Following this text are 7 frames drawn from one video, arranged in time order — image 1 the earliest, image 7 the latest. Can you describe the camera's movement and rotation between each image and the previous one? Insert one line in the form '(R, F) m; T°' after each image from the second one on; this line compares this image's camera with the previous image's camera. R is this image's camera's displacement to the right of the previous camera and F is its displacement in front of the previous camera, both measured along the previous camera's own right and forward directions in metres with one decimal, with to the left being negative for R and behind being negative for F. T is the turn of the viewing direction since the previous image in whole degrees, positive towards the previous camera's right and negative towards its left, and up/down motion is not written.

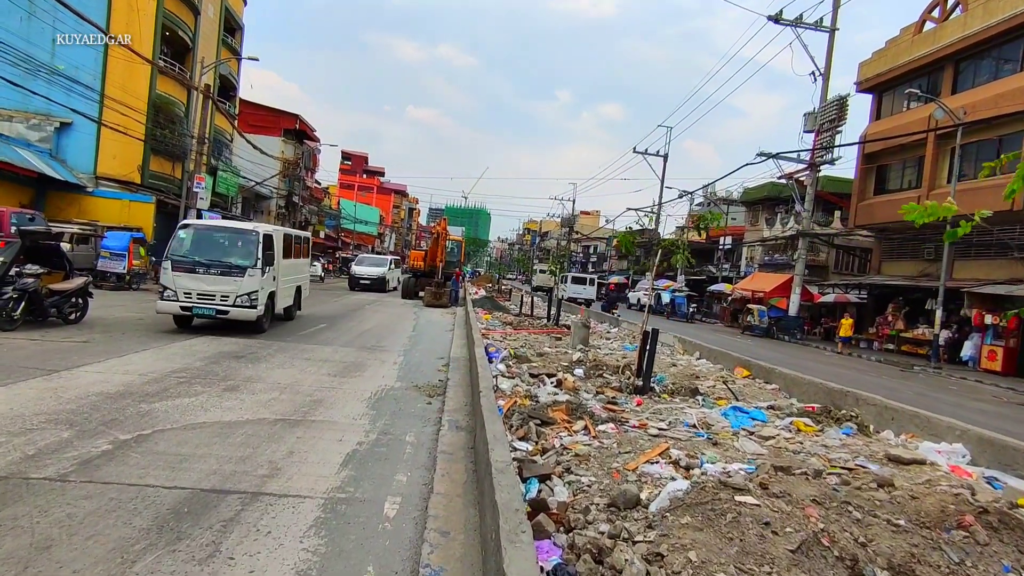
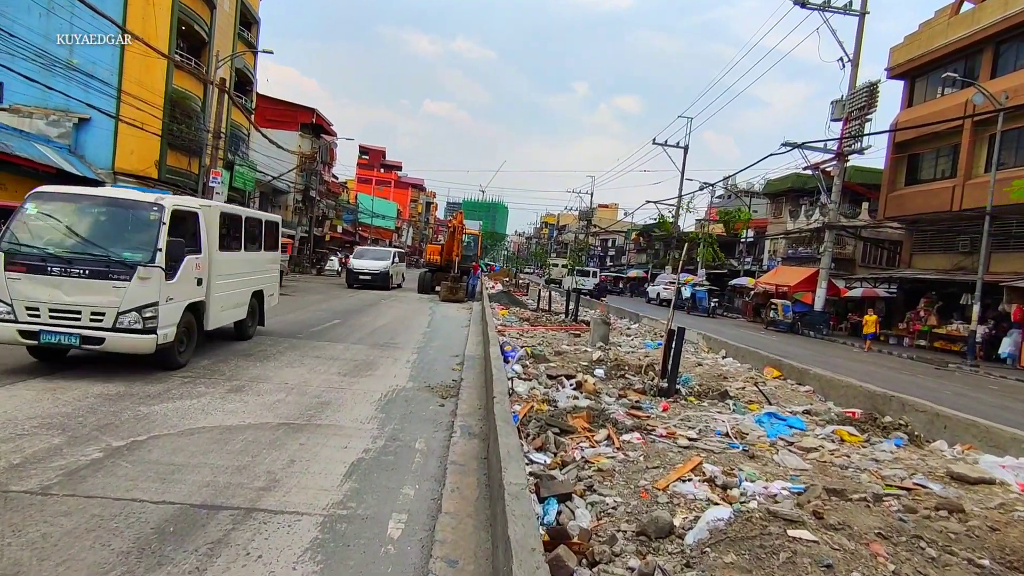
(0.0, +0.4) m; -2°
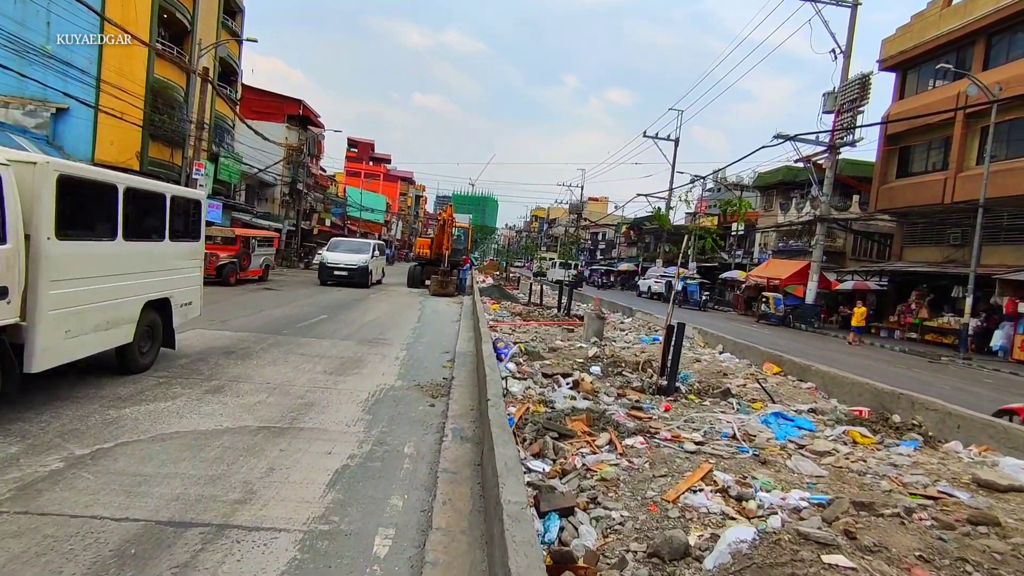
(0.0, +0.3) m; +1°
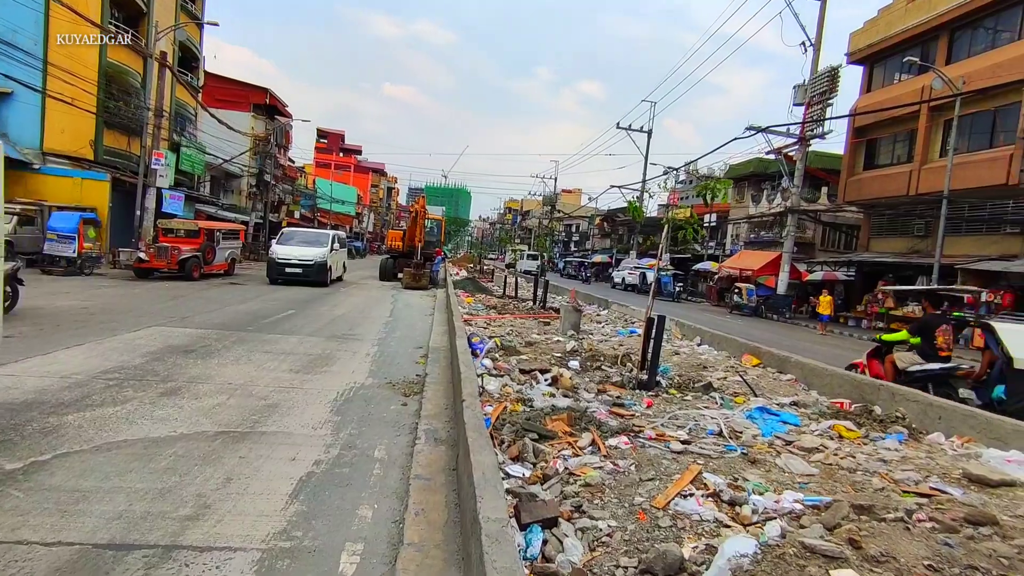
(0.0, +0.3) m; +3°
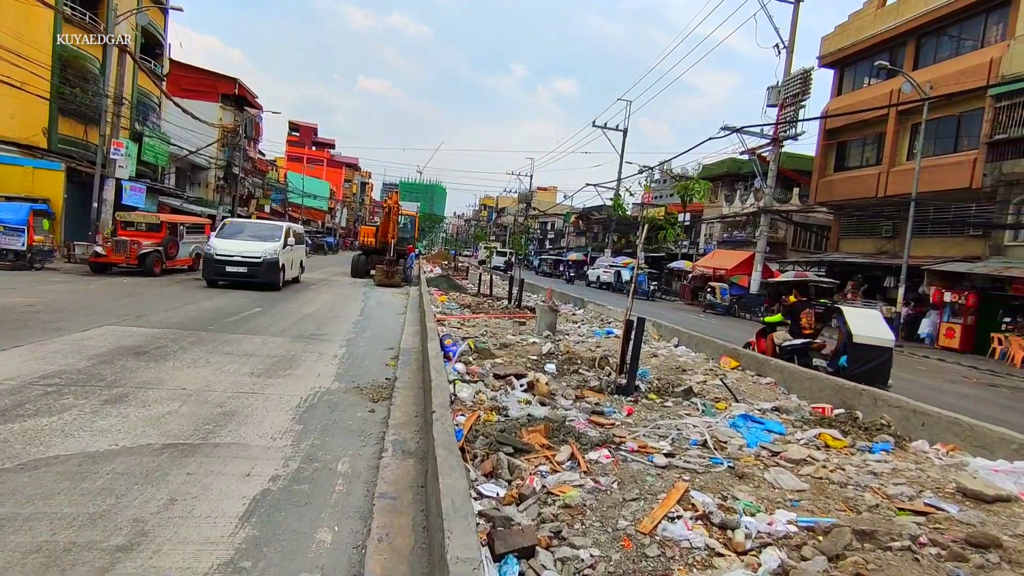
(0.0, +0.3) m; +3°
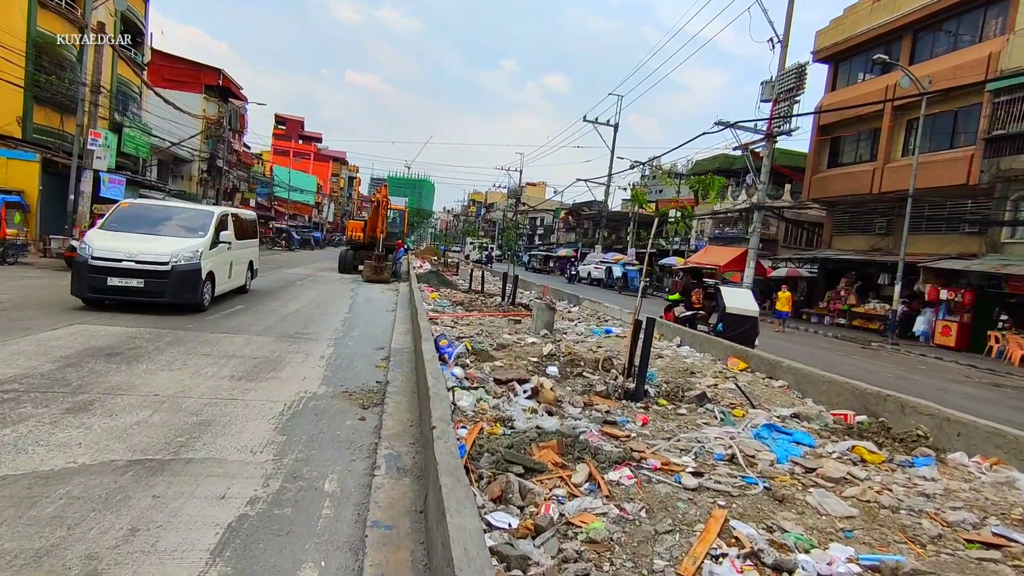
(-0.1, +0.4) m; +1°
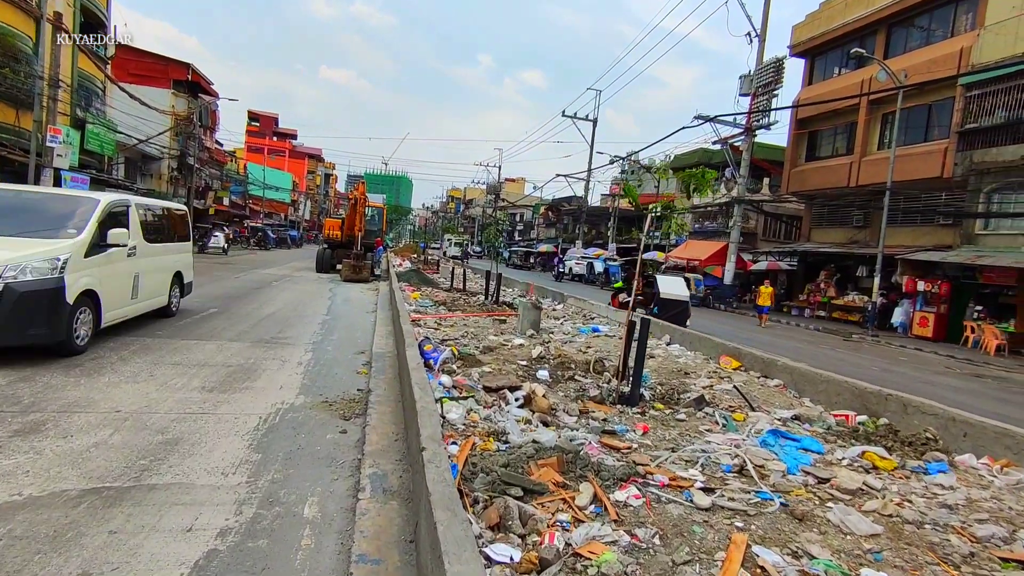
(-0.1, +0.3) m; +2°
